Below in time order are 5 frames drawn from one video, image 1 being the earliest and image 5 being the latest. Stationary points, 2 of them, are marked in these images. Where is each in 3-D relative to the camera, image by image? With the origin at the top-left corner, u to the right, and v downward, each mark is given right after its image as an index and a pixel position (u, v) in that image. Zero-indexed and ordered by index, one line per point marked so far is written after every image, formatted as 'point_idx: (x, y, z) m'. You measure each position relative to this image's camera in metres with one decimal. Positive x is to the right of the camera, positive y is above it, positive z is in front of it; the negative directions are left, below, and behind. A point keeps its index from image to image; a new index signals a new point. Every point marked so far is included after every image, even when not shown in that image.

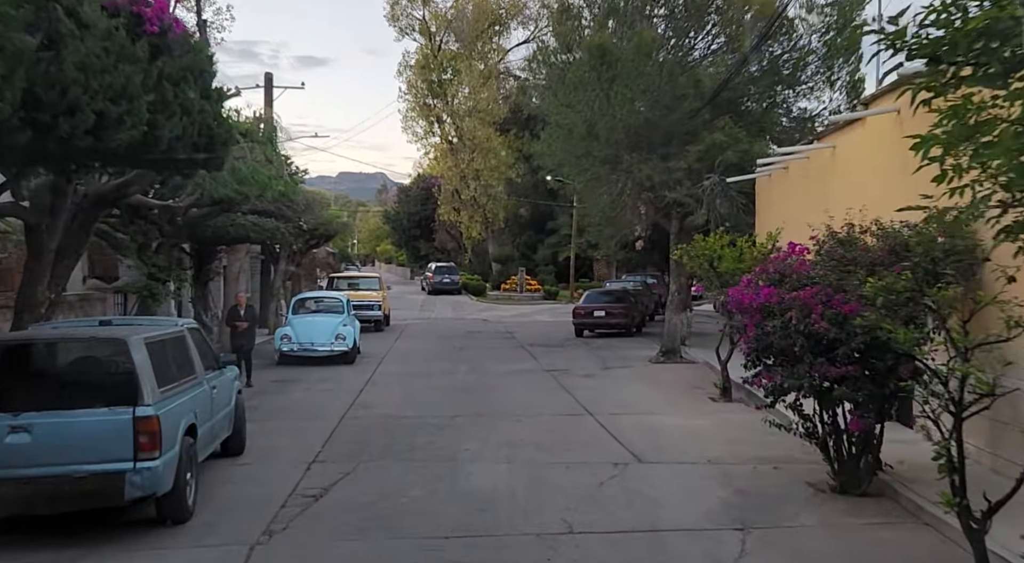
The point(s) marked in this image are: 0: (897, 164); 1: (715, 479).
0: (+5.2, +1.6, +10.9) m
1: (+2.2, -2.1, +8.8) m
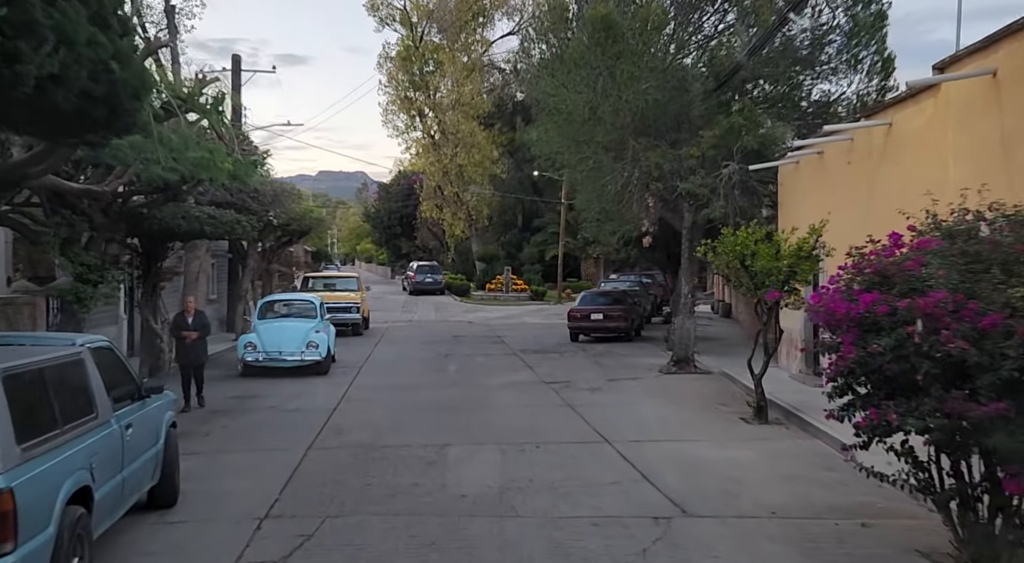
0: (+5.2, +1.6, +8.9) m
1: (+2.3, -2.1, +6.7) m
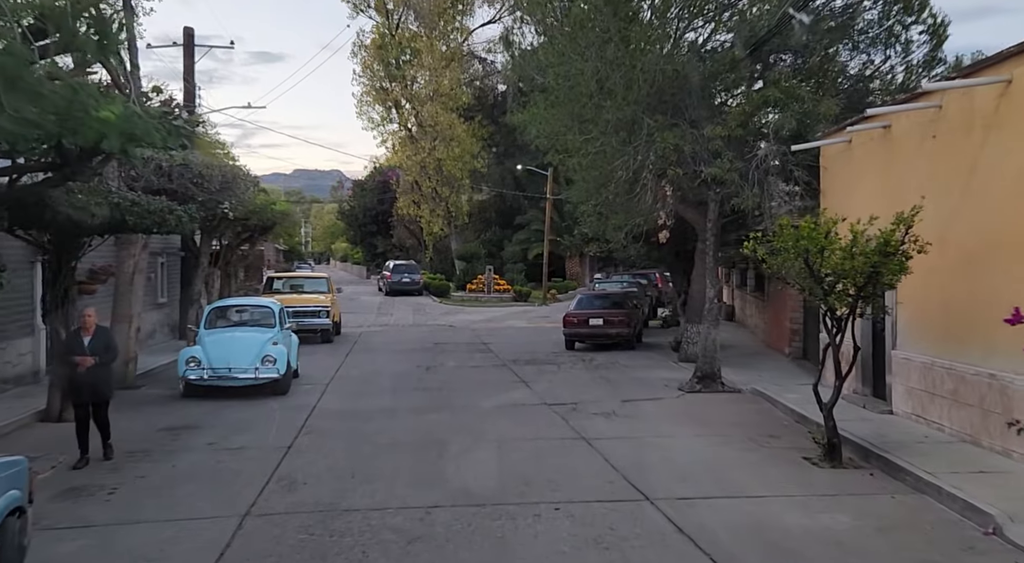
0: (+5.4, +1.5, +6.3) m
1: (+2.5, -2.2, +4.0) m
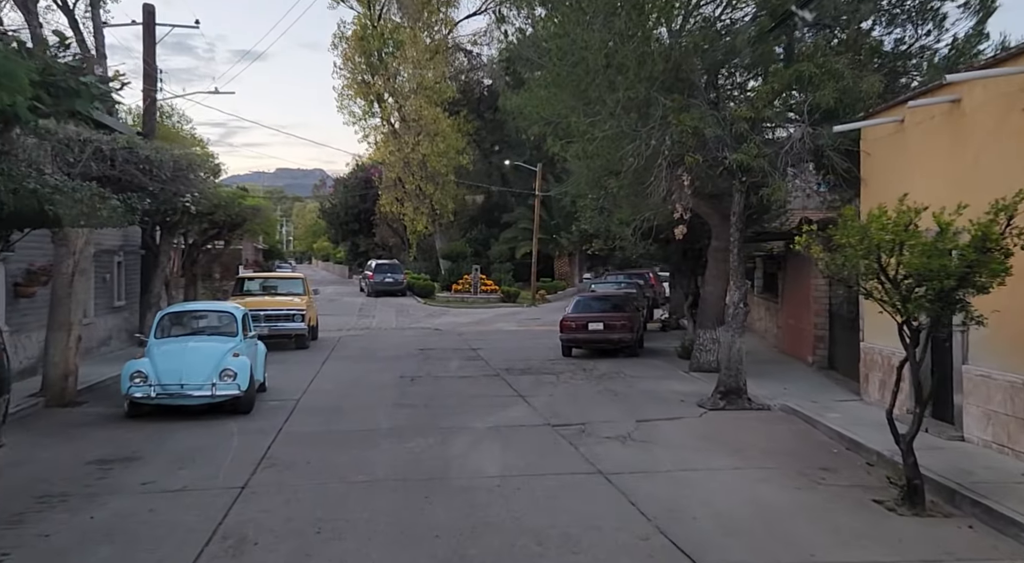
0: (+5.5, +1.5, +4.5) m
1: (+2.7, -2.2, +2.2) m
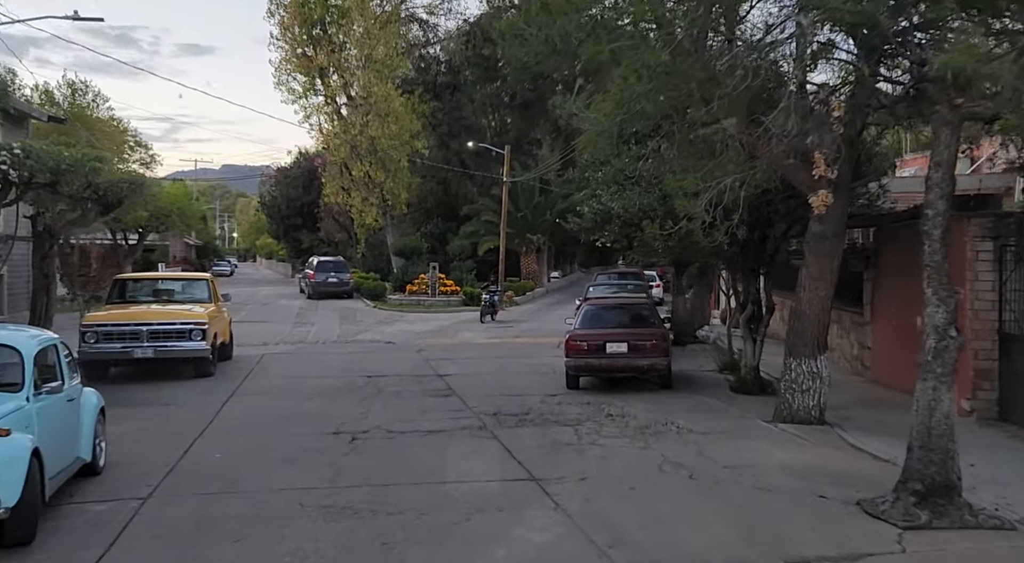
0: (+6.2, +1.4, -1.3) m
1: (+3.5, -2.3, -3.8) m
